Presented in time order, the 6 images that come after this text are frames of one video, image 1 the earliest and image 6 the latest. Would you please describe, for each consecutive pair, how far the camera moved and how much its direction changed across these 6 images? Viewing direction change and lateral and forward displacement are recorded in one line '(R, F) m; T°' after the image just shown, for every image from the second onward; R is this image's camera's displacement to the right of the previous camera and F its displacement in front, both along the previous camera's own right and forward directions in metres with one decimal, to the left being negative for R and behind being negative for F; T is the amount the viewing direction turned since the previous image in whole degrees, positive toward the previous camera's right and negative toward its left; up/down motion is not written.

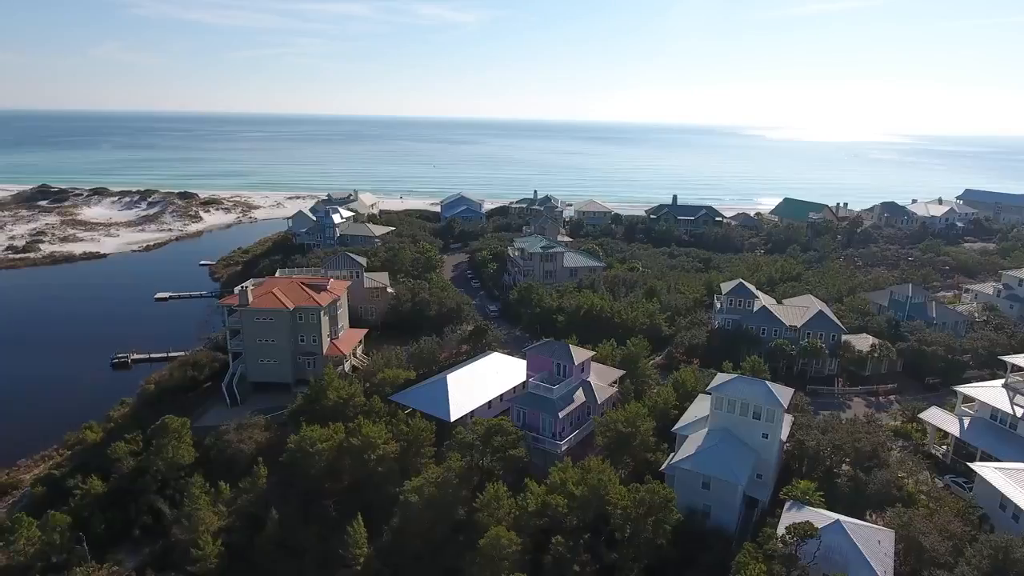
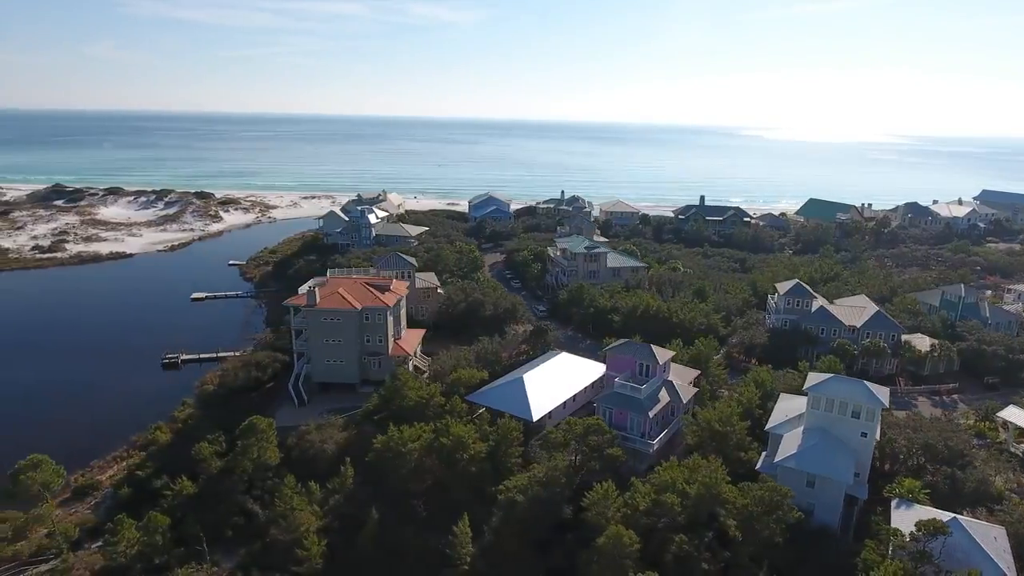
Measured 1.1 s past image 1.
(-3.5, -0.1) m; +1°
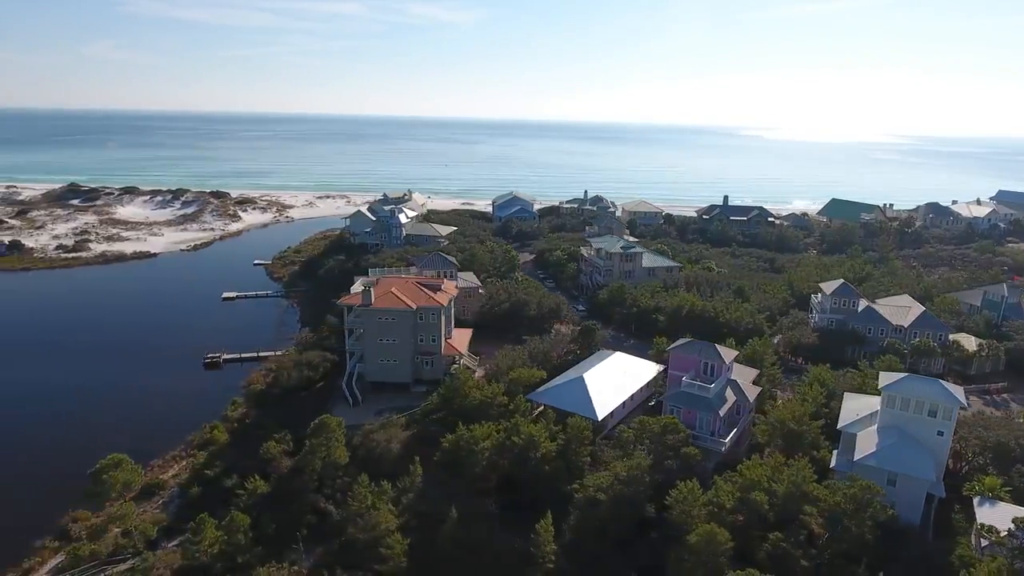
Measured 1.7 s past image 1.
(-2.7, -0.1) m; 0°
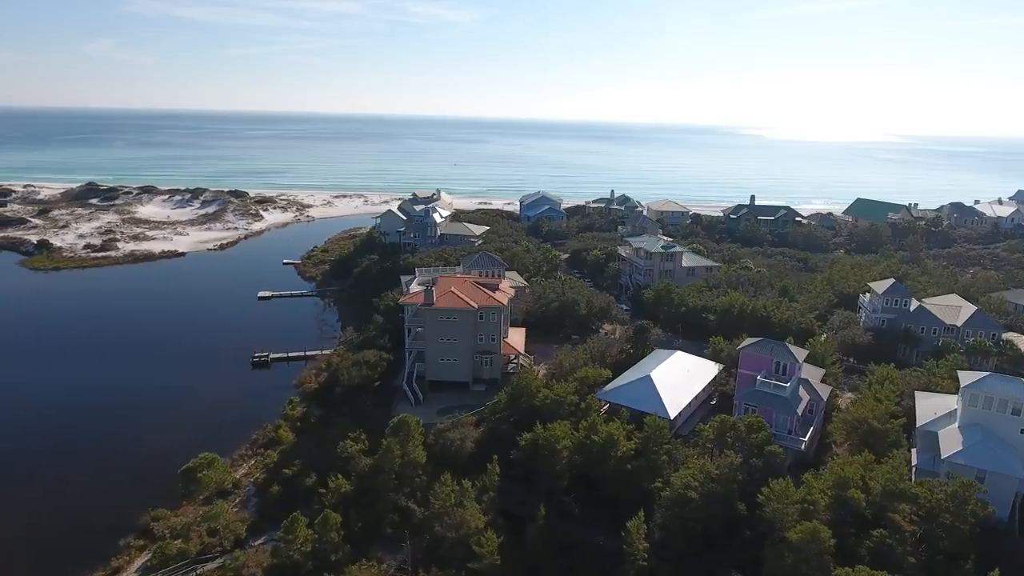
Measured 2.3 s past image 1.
(-3.0, -0.1) m; 0°
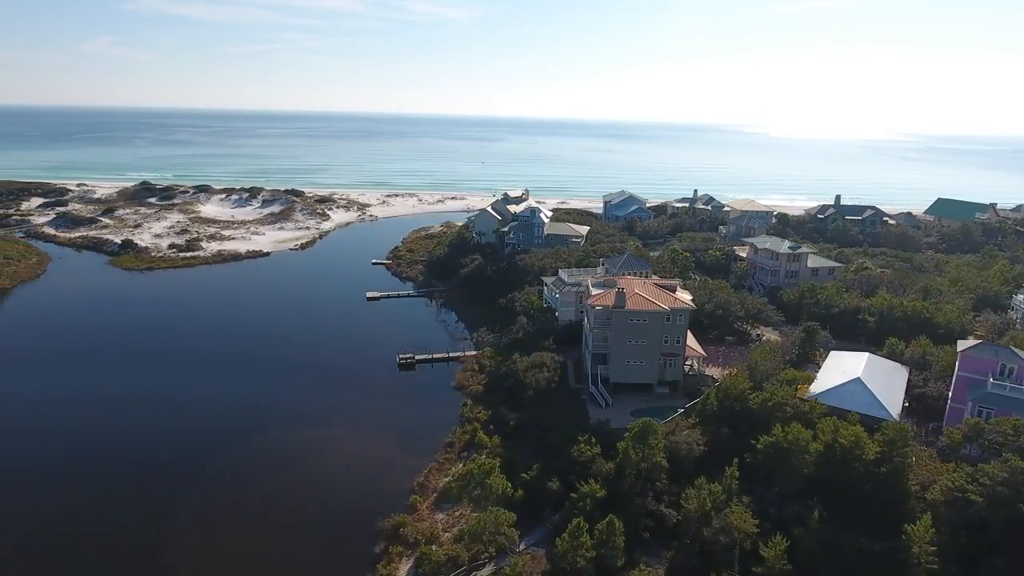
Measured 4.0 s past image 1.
(-9.3, +0.1) m; 0°
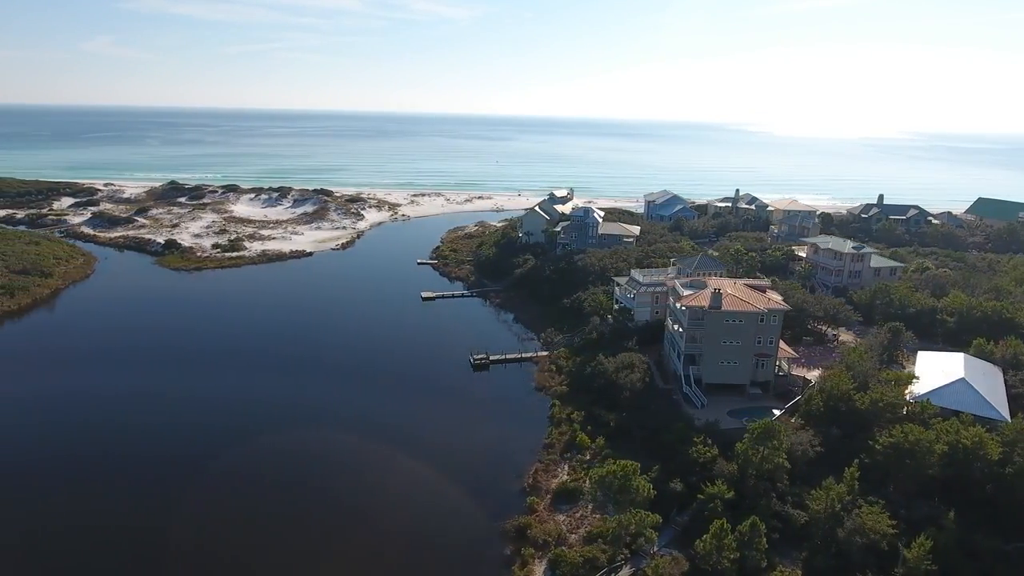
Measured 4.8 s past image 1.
(-4.6, 0.0) m; 0°
